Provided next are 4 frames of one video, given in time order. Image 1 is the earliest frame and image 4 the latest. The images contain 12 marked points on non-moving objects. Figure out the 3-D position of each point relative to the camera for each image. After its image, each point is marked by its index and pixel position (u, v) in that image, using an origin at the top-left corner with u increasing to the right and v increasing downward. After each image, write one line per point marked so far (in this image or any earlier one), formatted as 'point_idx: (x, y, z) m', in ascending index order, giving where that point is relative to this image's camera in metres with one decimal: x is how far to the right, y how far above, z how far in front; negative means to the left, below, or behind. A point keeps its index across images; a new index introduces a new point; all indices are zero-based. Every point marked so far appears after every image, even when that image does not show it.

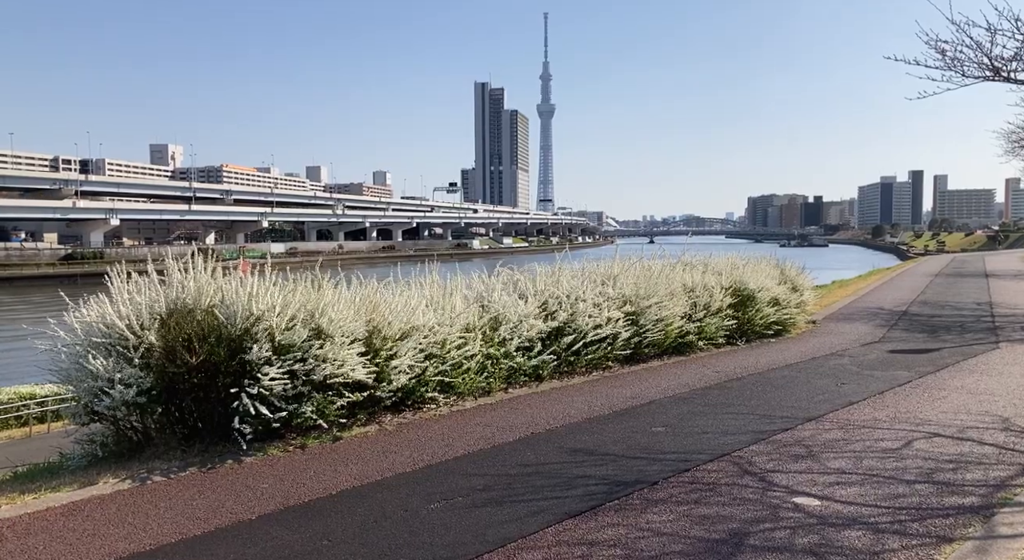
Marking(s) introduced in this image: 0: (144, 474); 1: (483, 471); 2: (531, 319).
0: (-2.7, -1.4, +5.2) m
1: (-0.2, -1.4, +5.0) m
2: (+0.2, -0.4, +8.0) m
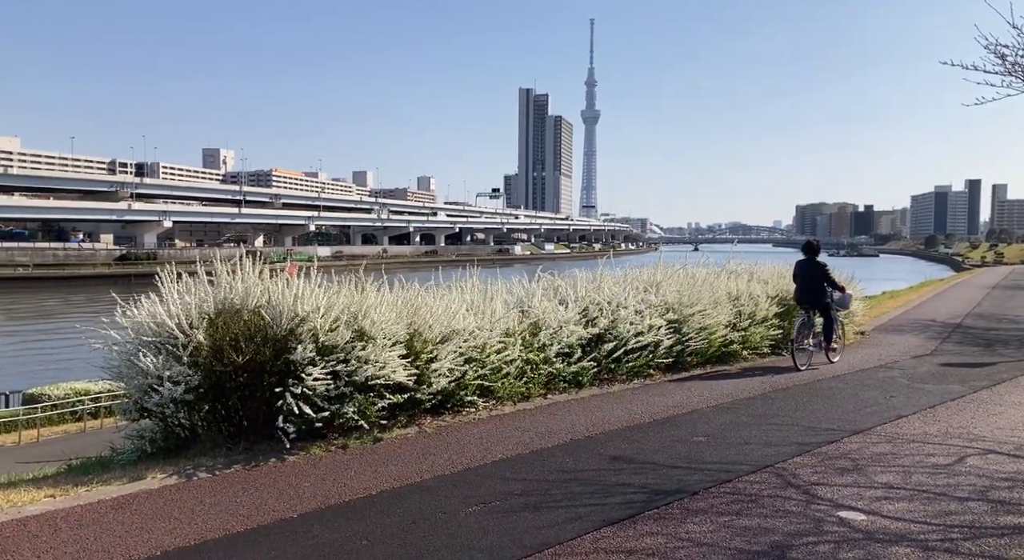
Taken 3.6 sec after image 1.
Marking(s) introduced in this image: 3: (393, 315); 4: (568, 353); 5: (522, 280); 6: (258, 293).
0: (-2.4, -1.4, +5.3) m
1: (+0.1, -1.4, +5.0) m
2: (+0.7, -0.5, +7.9) m
3: (-1.1, -0.3, +6.3) m
4: (+0.6, -0.8, +8.0) m
5: (+0.1, 0.0, +8.9) m
6: (-2.2, -0.1, +5.9) m
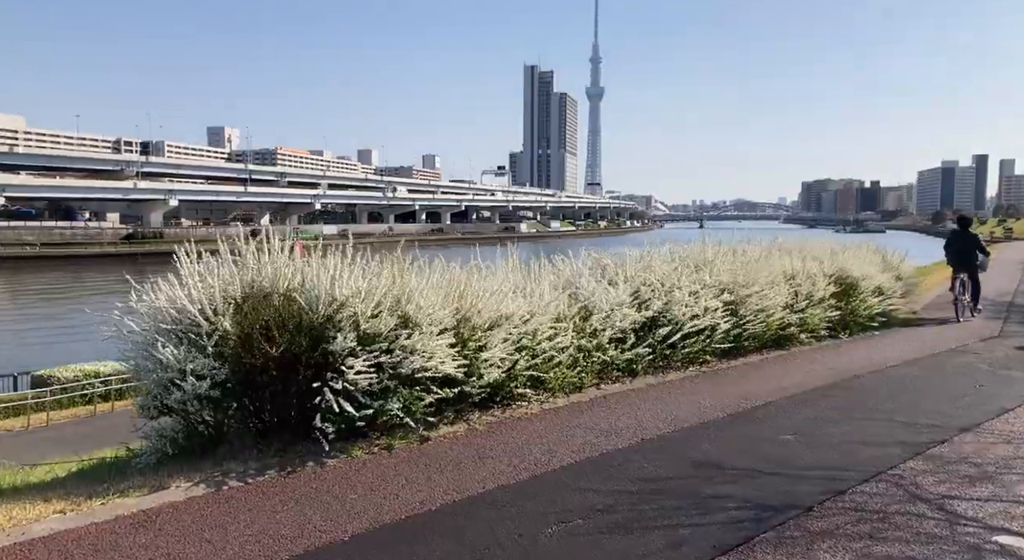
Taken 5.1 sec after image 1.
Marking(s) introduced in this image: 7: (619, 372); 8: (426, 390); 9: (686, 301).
0: (-2.0, -1.3, +4.7) m
1: (+0.5, -1.3, +4.4) m
2: (+1.2, -0.3, +7.2) m
3: (-0.6, -0.2, +5.6) m
4: (+1.1, -0.6, +7.3) m
5: (+0.6, +0.2, +8.2) m
6: (-1.7, 0.0, +5.3) m
7: (+1.1, -1.0, +7.2) m
8: (-0.7, -0.9, +5.5) m
9: (+1.9, -0.2, +7.8) m
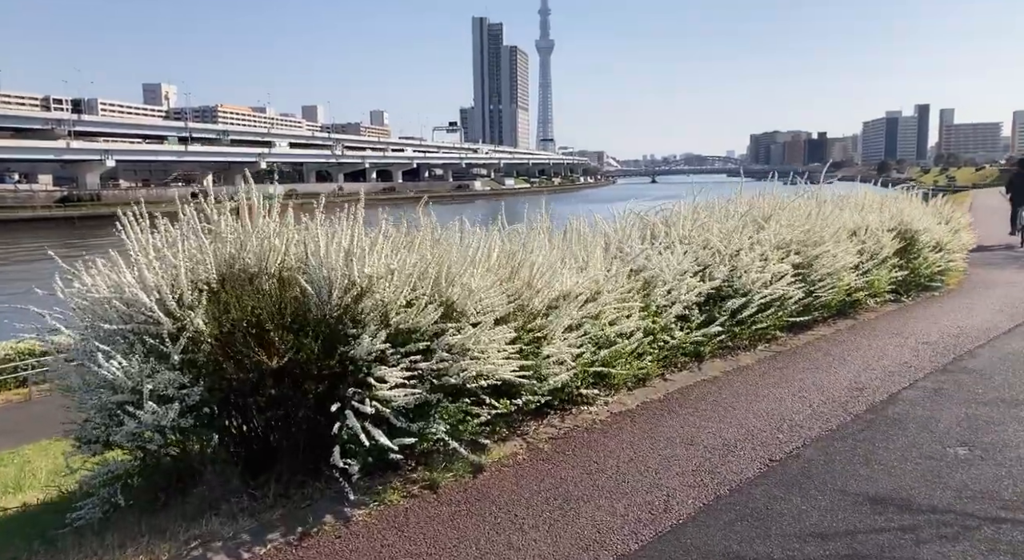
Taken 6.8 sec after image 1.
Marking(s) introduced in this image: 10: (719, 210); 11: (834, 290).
0: (-1.4, -1.2, +3.2) m
1: (+1.1, -1.2, +3.1) m
2: (+1.5, 0.0, +5.9) m
3: (-0.1, 0.0, +4.1) m
4: (+1.5, -0.3, +6.0) m
5: (+0.9, +0.6, +6.8) m
6: (-1.2, +0.2, +3.7) m
7: (+1.5, -0.7, +5.8) m
8: (-0.2, -0.7, +4.1) m
9: (+2.2, +0.1, +6.4) m
10: (+2.2, +0.7, +7.5) m
11: (+3.3, -0.1, +7.2) m
